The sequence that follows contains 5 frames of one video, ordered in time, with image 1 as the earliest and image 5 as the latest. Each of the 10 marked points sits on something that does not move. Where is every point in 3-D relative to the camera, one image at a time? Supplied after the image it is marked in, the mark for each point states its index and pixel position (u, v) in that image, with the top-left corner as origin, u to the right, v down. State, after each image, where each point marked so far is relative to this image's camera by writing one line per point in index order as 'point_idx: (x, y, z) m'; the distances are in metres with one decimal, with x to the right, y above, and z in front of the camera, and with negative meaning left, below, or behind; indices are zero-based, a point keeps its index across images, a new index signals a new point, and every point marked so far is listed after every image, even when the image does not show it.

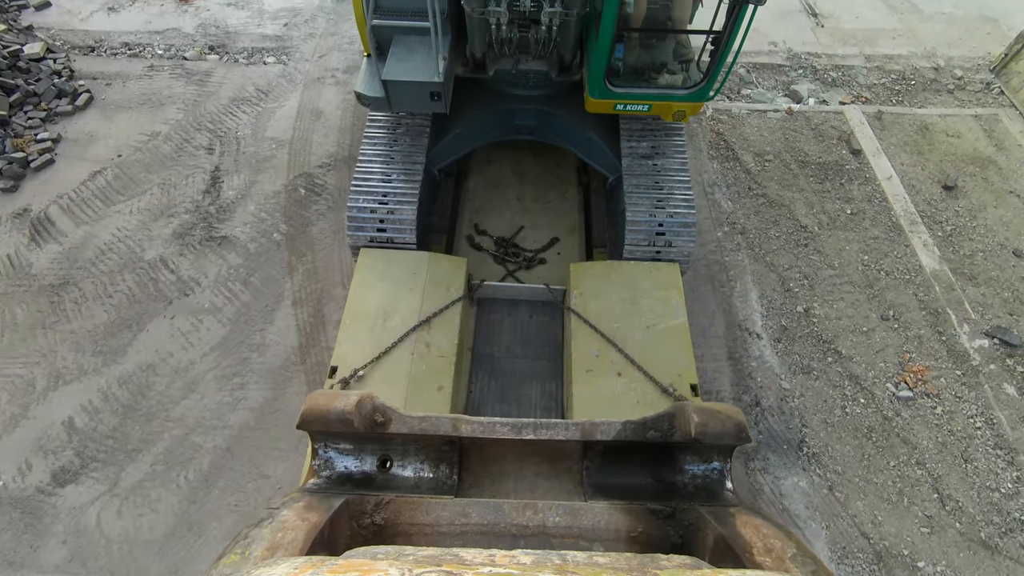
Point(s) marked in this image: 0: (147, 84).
0: (-4.3, +2.4, +6.8) m
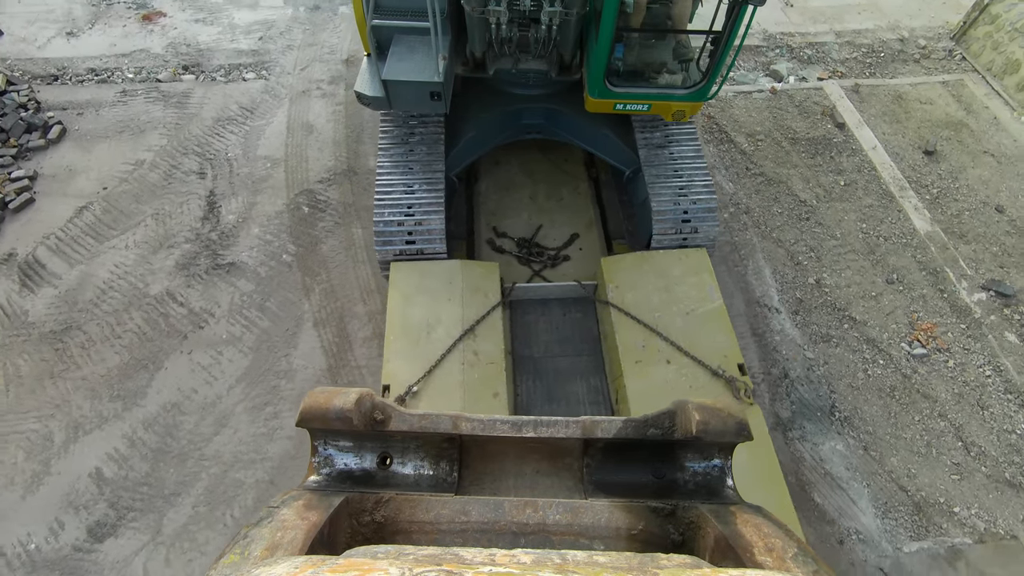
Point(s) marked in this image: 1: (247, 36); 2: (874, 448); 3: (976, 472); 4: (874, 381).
0: (-4.4, +2.0, +6.4) m
1: (-3.3, +3.1, +7.1) m
2: (+3.0, -1.3, +4.8) m
3: (+3.8, -1.5, +4.7) m
4: (+3.2, -0.8, +5.0) m
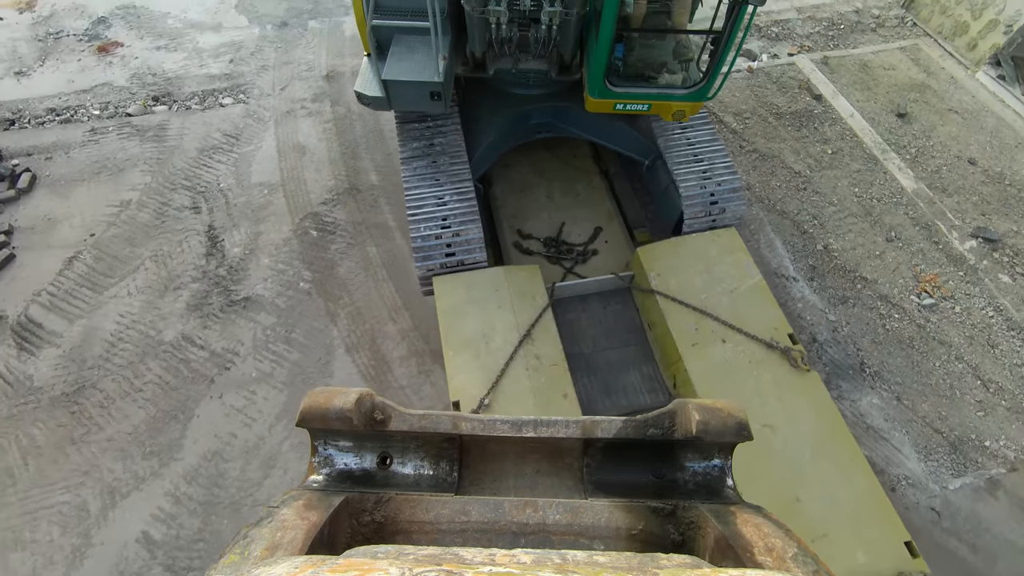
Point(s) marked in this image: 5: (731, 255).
0: (-4.4, +1.4, +6.0) m
1: (-3.5, +2.7, +6.8) m
2: (+3.5, -1.0, +5.0) m
3: (+4.2, -1.0, +5.0) m
4: (+3.5, -0.4, +5.3) m
5: (+1.7, +0.3, +4.6) m
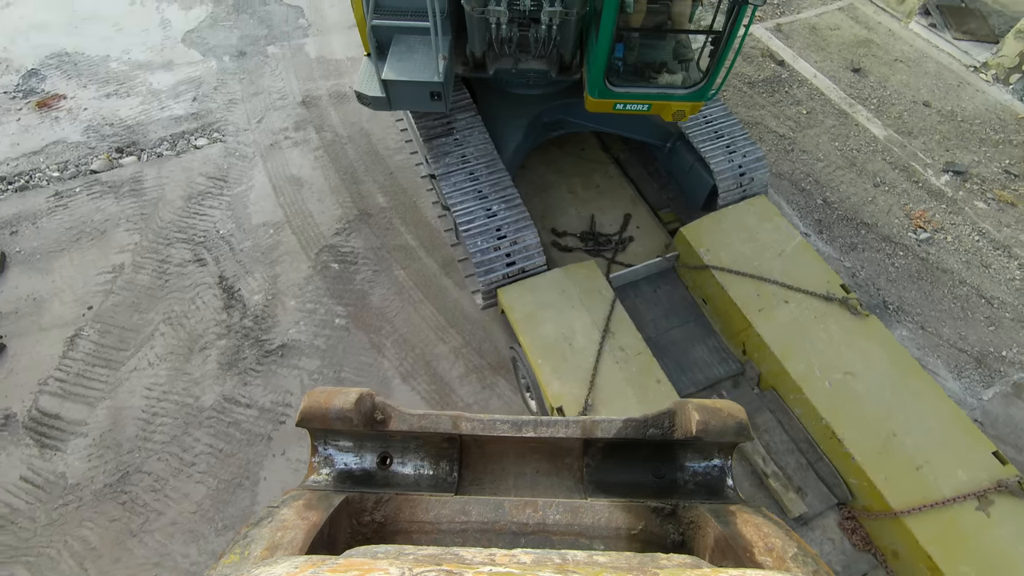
0: (-4.2, +0.7, +5.4) m
1: (-3.7, +2.1, +6.3) m
2: (+4.0, -0.4, +5.5) m
3: (+4.7, -0.3, +5.5) m
4: (+3.9, +0.2, +5.8) m
5: (+2.1, +0.6, +4.8) m
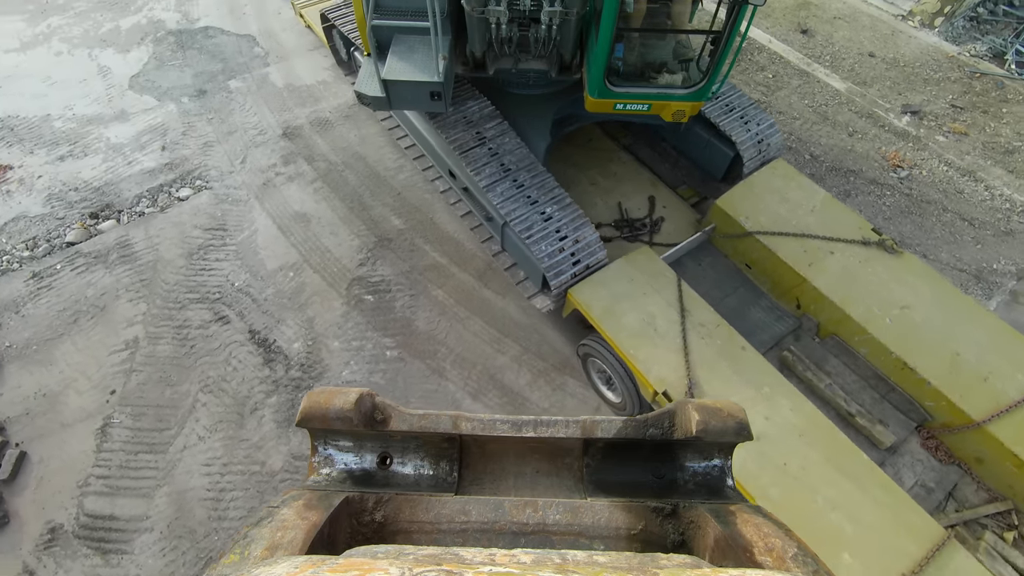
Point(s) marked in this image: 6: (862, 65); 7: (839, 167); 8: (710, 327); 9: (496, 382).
0: (-3.9, -0.1, +4.8) m
1: (-3.7, +1.4, +5.8) m
2: (+4.3, +0.4, +5.9) m
3: (+5.0, +0.5, +6.1) m
4: (+4.1, +0.9, +6.2) m
5: (+2.4, +0.9, +5.0) m
6: (+4.5, +2.9, +7.4) m
7: (+3.6, +1.3, +6.5) m
8: (+1.5, -0.3, +4.2) m
9: (-0.1, -0.8, +4.8) m
